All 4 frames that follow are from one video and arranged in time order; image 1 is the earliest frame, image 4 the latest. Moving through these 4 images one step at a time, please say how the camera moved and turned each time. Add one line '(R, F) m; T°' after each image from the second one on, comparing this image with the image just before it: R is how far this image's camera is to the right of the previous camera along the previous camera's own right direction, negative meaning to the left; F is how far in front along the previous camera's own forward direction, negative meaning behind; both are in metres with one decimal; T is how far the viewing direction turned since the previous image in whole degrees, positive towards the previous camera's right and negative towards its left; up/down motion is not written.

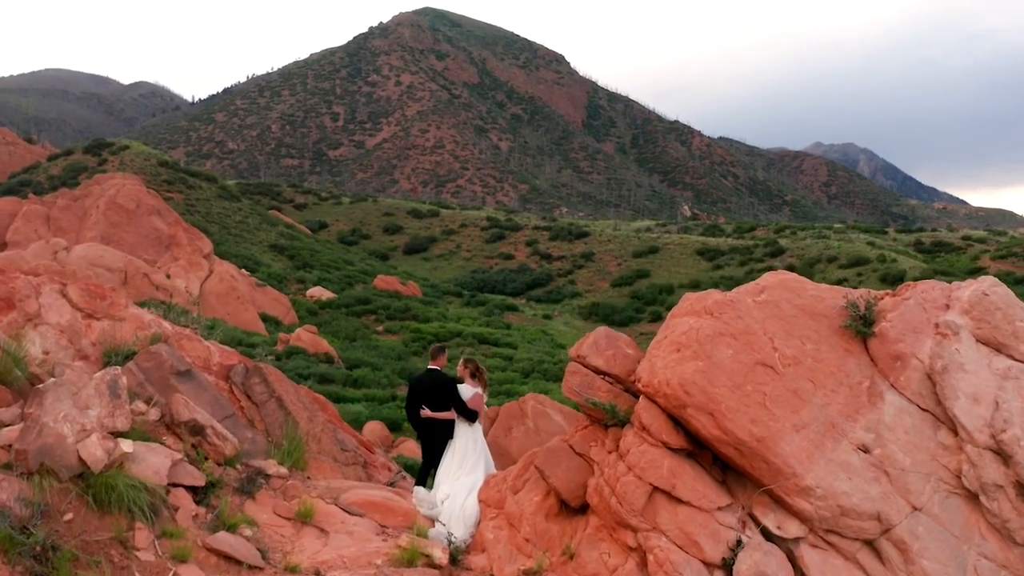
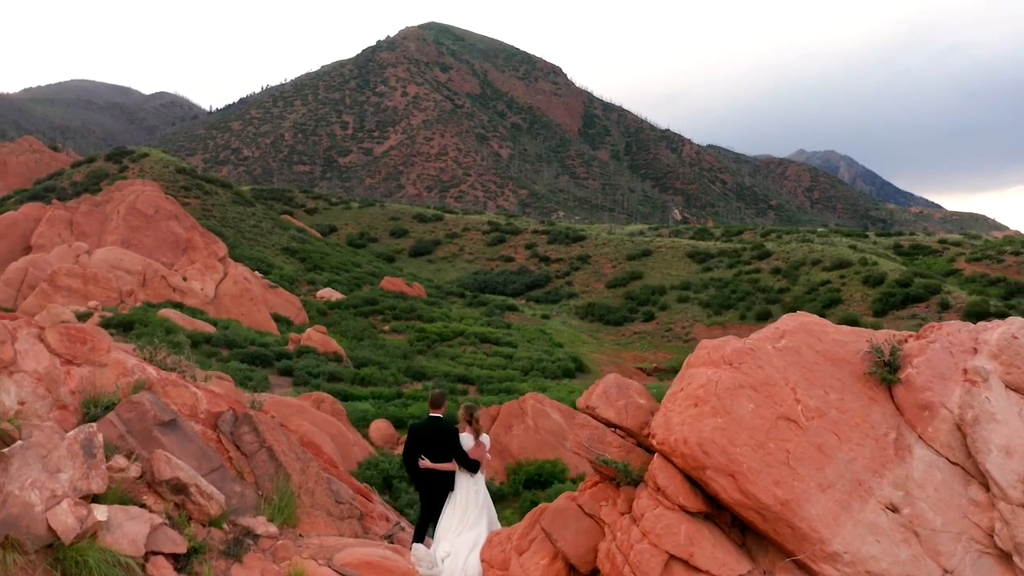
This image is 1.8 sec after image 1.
(-0.4, -1.0) m; +1°
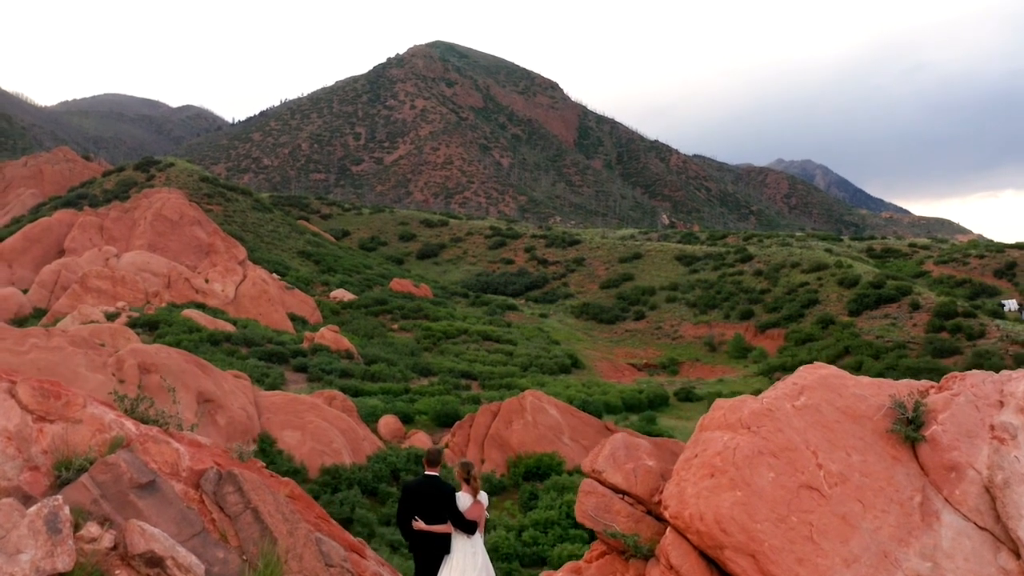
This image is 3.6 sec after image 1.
(-0.6, -1.5) m; +1°
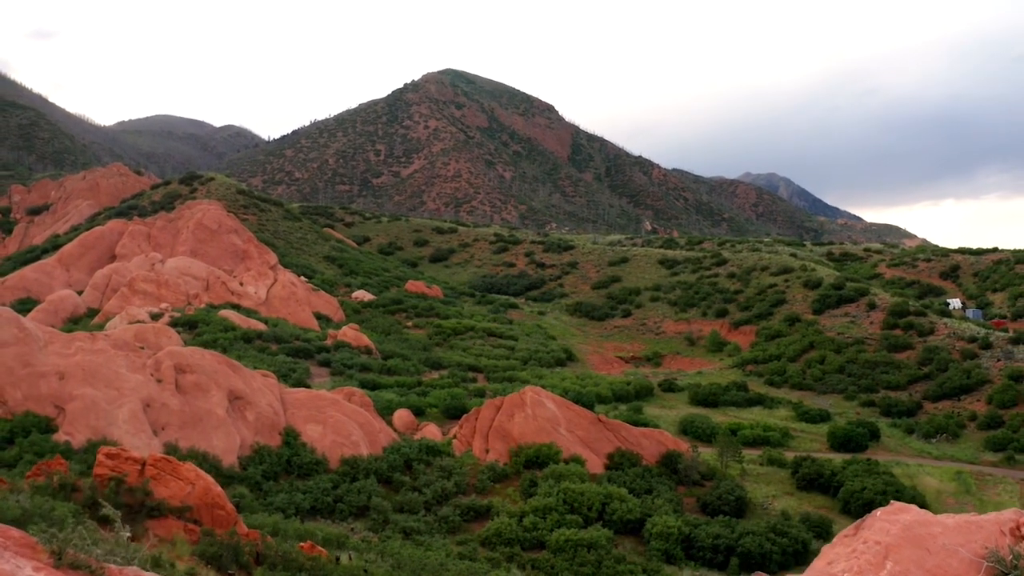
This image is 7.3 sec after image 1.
(-1.3, -2.6) m; +3°
